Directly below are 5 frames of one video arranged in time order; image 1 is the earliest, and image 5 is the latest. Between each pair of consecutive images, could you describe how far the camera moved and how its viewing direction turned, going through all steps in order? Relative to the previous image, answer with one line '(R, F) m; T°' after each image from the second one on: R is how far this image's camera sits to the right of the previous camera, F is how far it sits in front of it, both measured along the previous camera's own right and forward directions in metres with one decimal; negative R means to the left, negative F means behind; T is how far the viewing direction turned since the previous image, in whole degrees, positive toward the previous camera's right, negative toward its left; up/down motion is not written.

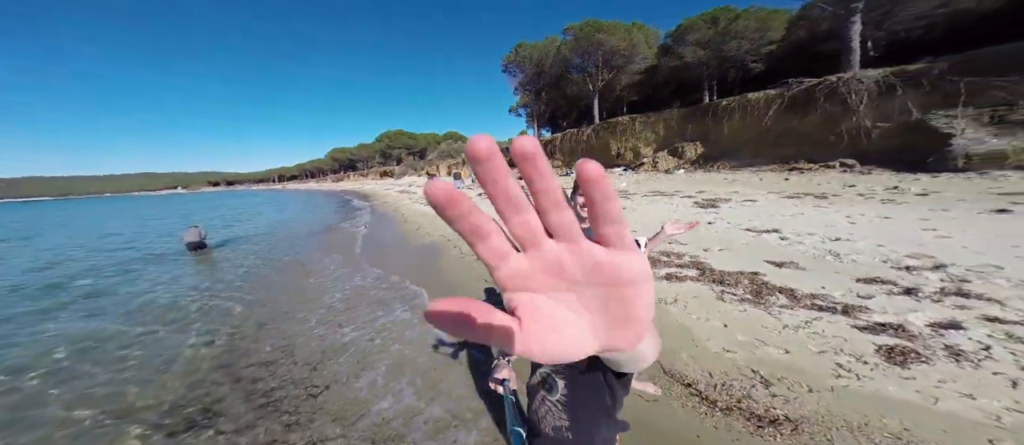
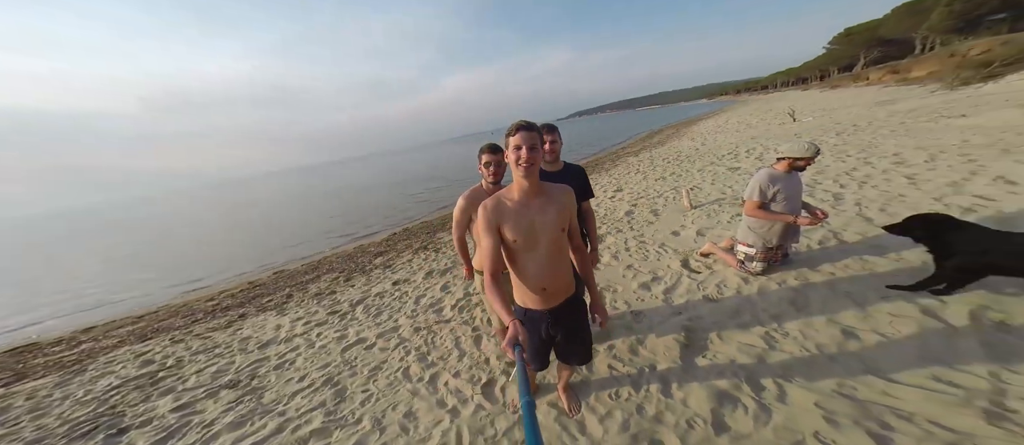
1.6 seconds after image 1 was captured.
(-0.6, -0.4) m; +5°
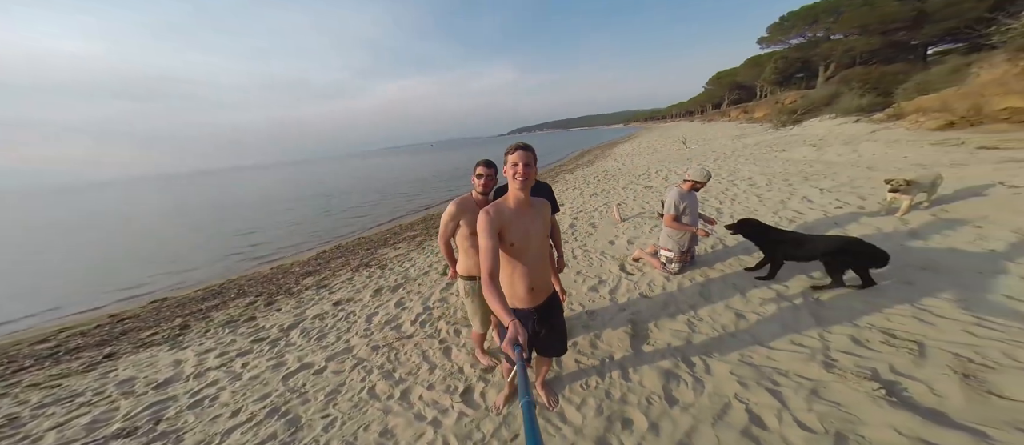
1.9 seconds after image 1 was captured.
(-0.4, -0.1) m; +14°
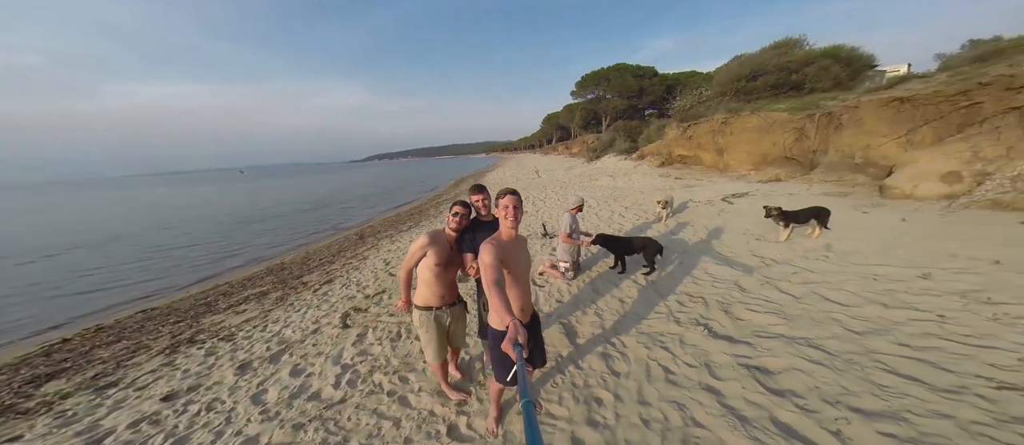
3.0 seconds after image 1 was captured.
(-1.0, 0.0) m; +30°
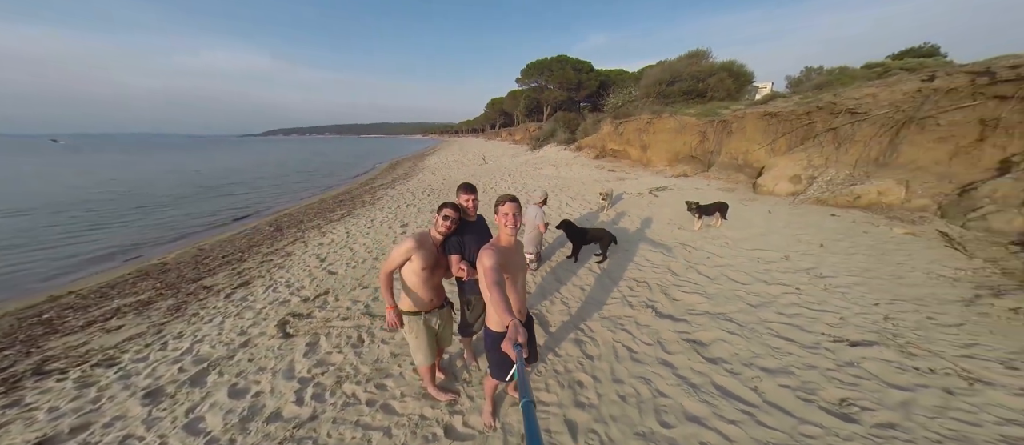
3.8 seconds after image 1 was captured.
(-0.5, +0.1) m; +13°
